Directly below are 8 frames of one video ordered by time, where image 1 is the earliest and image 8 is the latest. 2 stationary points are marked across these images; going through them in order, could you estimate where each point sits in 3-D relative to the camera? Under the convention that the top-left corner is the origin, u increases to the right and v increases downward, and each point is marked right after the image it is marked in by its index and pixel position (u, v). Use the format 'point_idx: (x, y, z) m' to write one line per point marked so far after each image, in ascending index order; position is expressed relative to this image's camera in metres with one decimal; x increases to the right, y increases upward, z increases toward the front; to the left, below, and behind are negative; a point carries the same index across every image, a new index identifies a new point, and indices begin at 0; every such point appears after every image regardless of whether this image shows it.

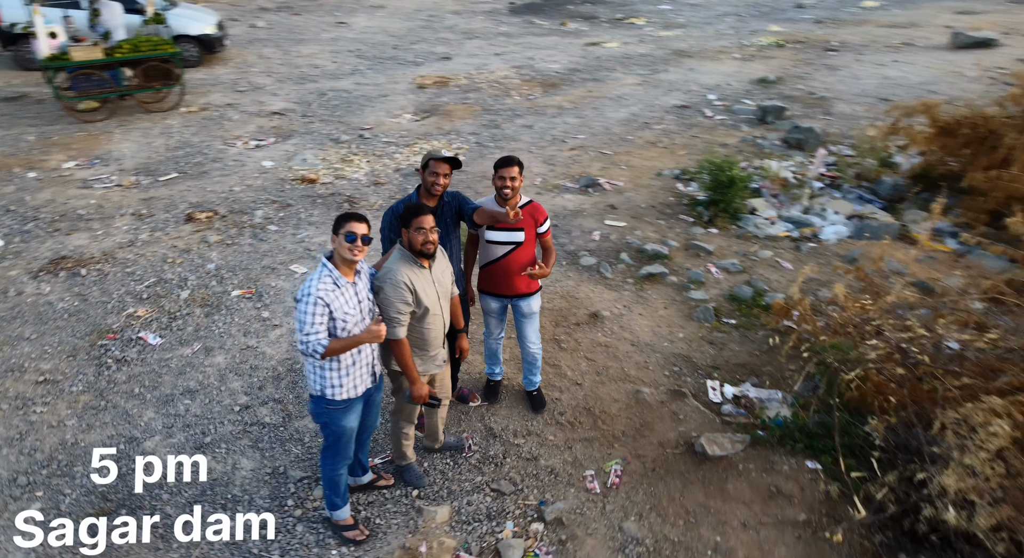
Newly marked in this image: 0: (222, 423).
0: (-1.2, -0.6, +2.8) m
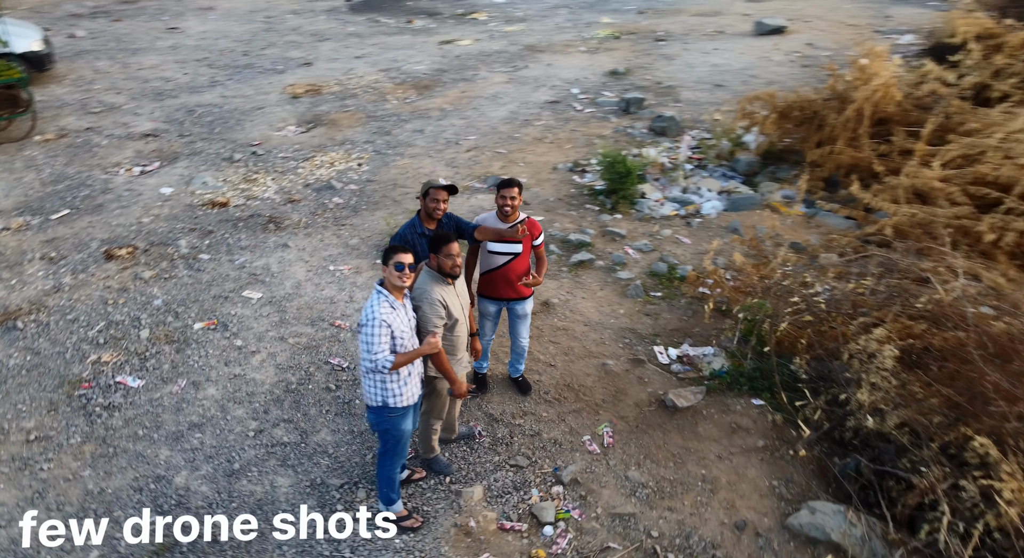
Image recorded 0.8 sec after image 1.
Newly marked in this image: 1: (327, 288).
0: (-1.2, -0.8, +2.8) m
1: (-1.2, -0.1, +3.9) m
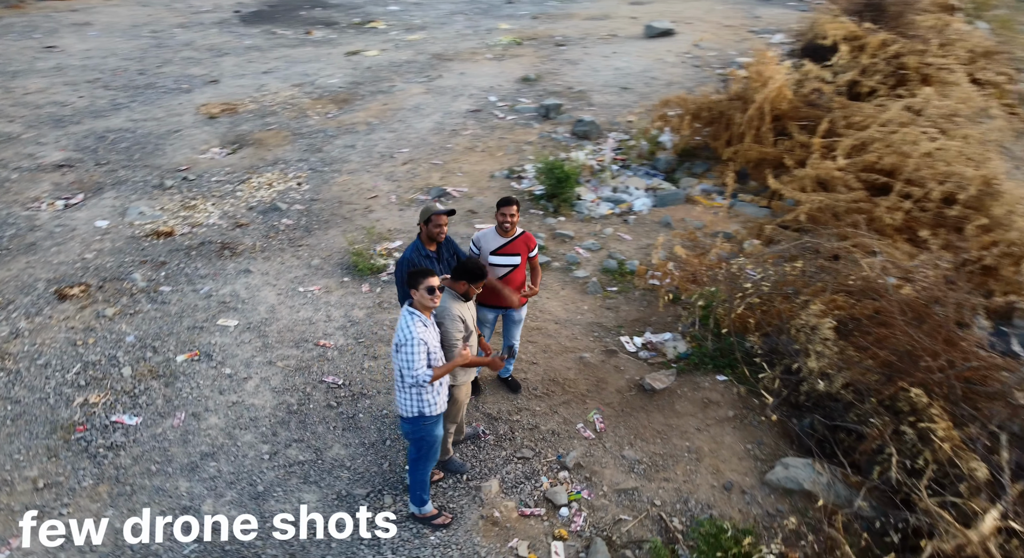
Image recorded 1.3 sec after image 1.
0: (-1.1, -0.9, +2.8) m
1: (-1.3, -0.2, +3.9) m
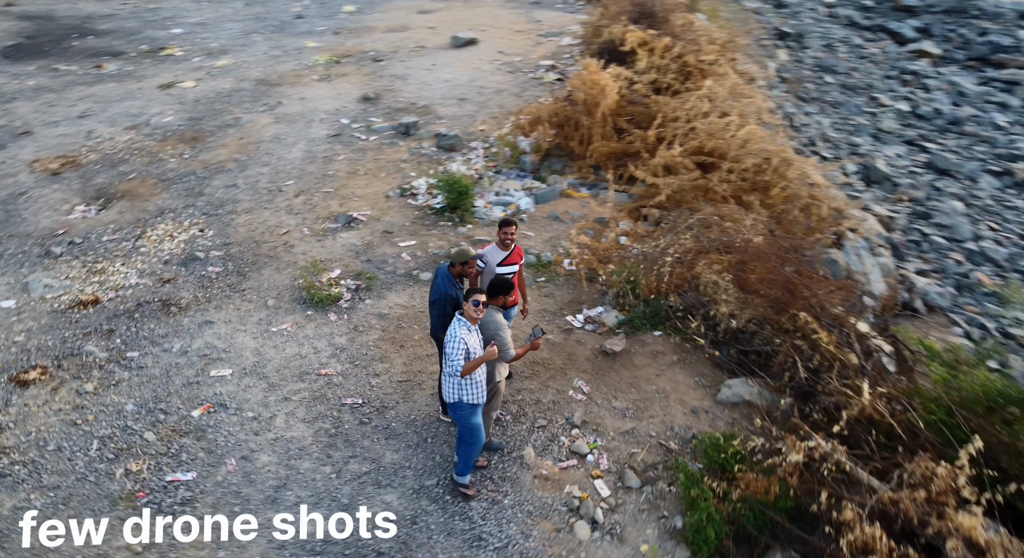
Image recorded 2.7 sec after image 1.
0: (-0.9, -1.1, +3.0) m
1: (-1.5, -0.5, +4.0) m
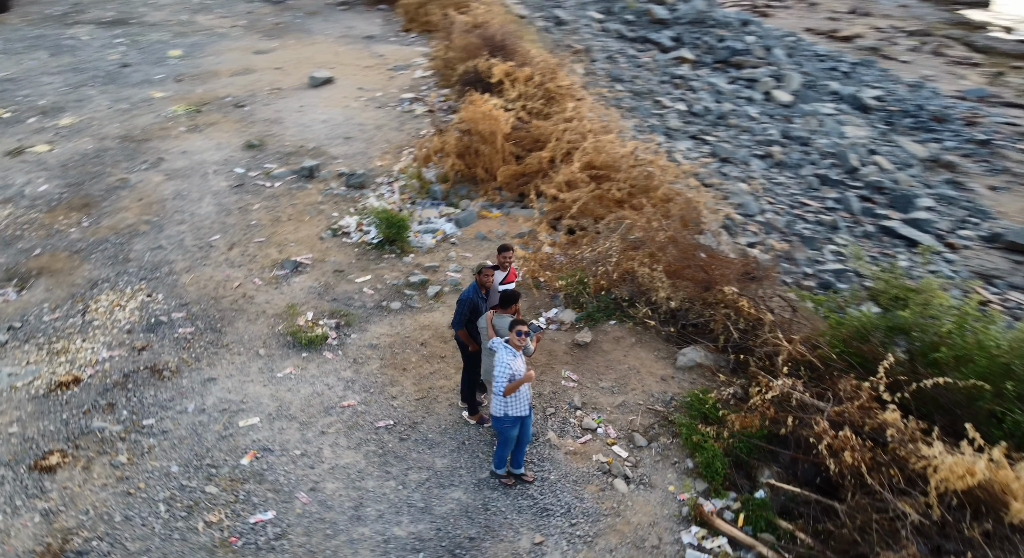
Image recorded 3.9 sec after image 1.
0: (-0.6, -1.2, +3.4) m
1: (-1.5, -0.8, +4.2) m
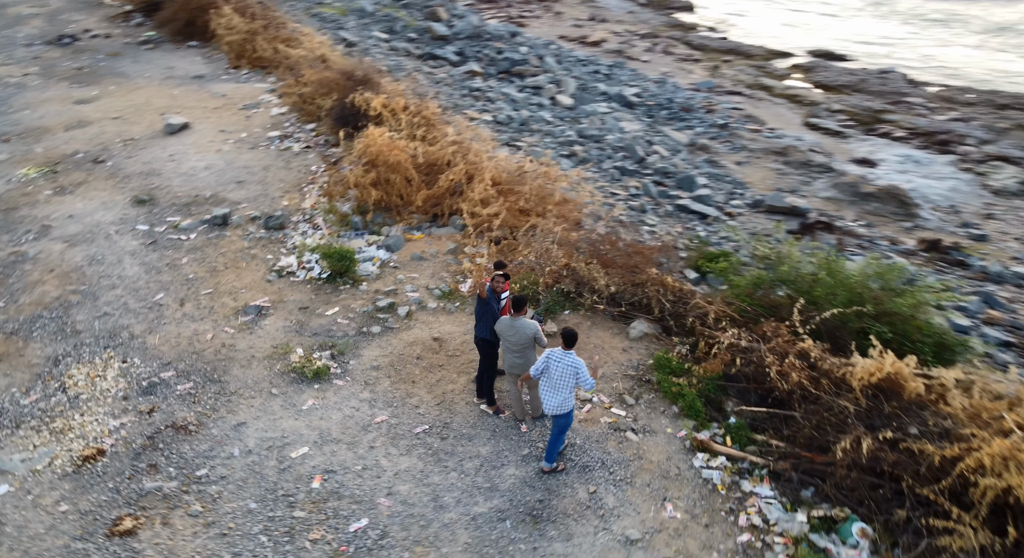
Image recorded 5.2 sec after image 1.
0: (-0.2, -1.3, +3.9) m
1: (-1.4, -1.0, +4.5) m
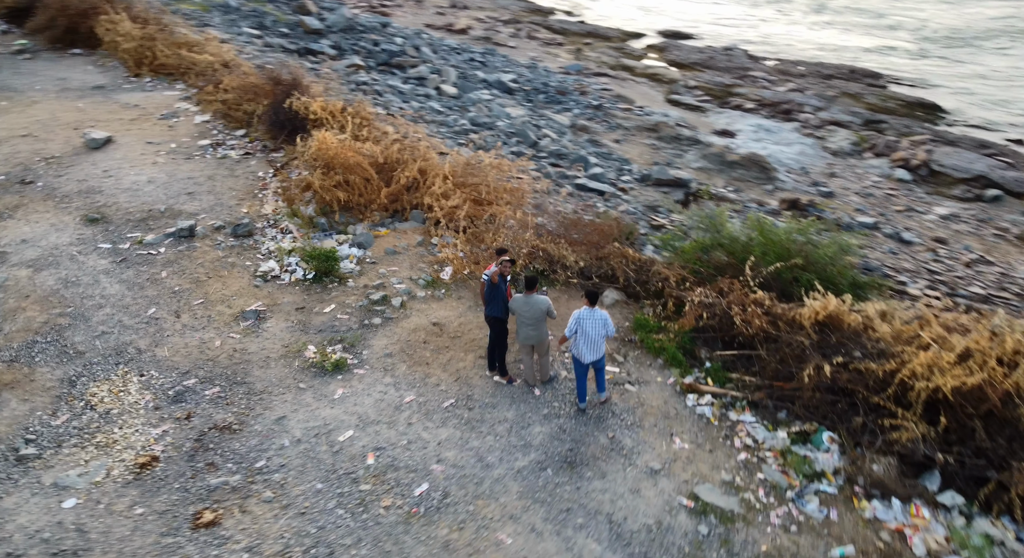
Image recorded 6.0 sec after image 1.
0: (+0.1, -1.1, +4.3) m
1: (-1.2, -1.0, +4.8) m
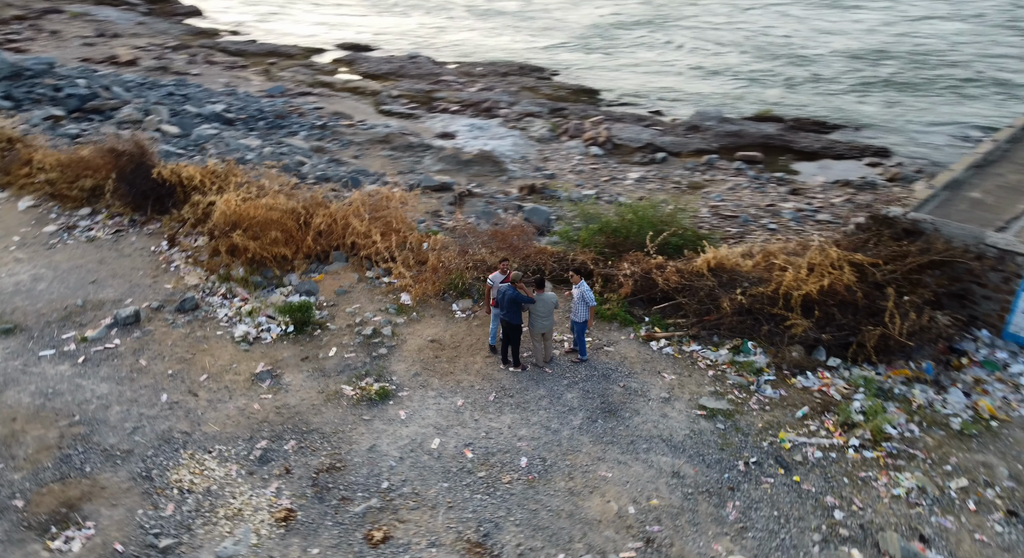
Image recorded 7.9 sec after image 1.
0: (+0.6, -1.1, +5.4) m
1: (-0.8, -1.2, +5.4) m
